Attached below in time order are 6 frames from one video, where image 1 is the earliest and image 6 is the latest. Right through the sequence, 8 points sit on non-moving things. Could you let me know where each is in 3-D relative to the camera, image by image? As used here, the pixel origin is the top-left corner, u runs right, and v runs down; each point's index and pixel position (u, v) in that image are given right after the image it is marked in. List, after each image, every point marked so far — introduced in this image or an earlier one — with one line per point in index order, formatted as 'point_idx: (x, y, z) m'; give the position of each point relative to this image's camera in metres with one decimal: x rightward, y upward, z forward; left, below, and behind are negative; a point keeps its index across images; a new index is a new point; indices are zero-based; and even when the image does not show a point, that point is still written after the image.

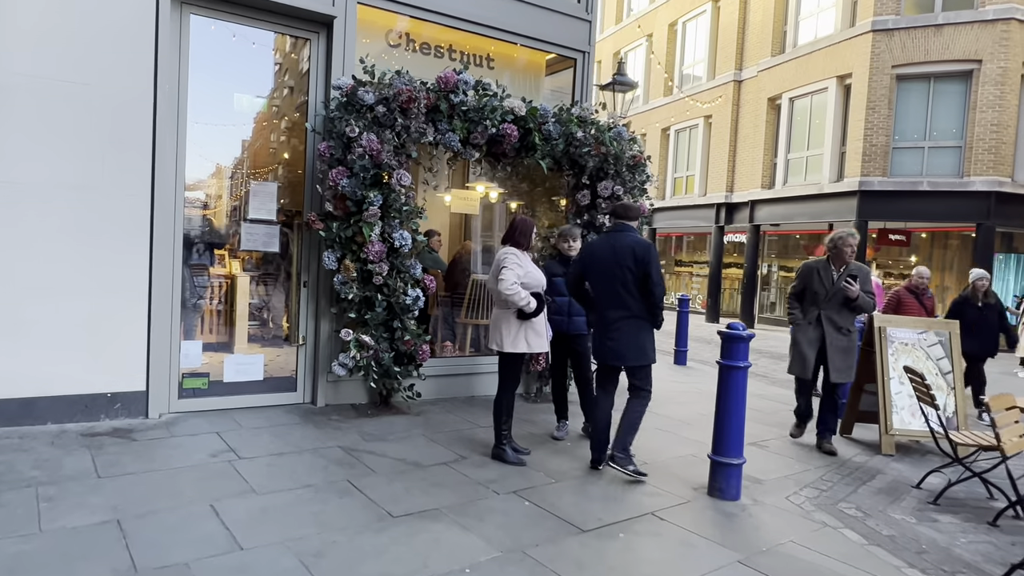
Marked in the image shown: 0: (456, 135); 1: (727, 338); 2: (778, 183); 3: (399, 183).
0: (-0.5, +1.3, +5.6) m
1: (+1.4, -0.3, +4.2) m
2: (+8.0, +3.2, +19.6) m
3: (-0.9, +0.9, +5.3) m
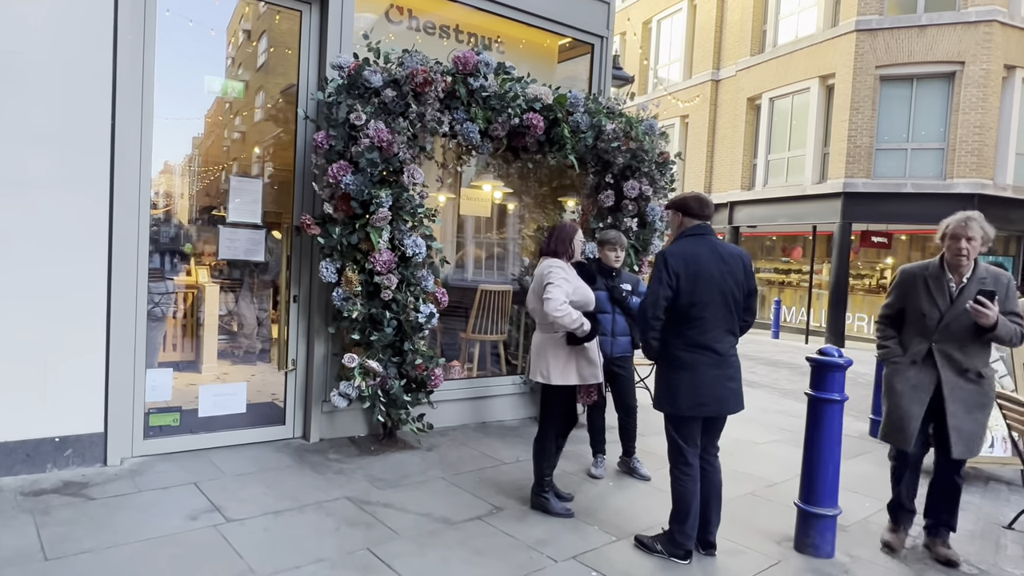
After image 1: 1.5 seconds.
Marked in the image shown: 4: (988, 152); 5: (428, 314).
0: (-0.3, +1.2, +4.8) m
1: (+1.7, -0.4, +3.5) m
2: (+7.3, +3.1, +19.4) m
3: (-0.7, +0.7, +4.5) m
4: (+11.3, +3.3, +15.4) m
5: (-0.6, -0.2, +4.7) m
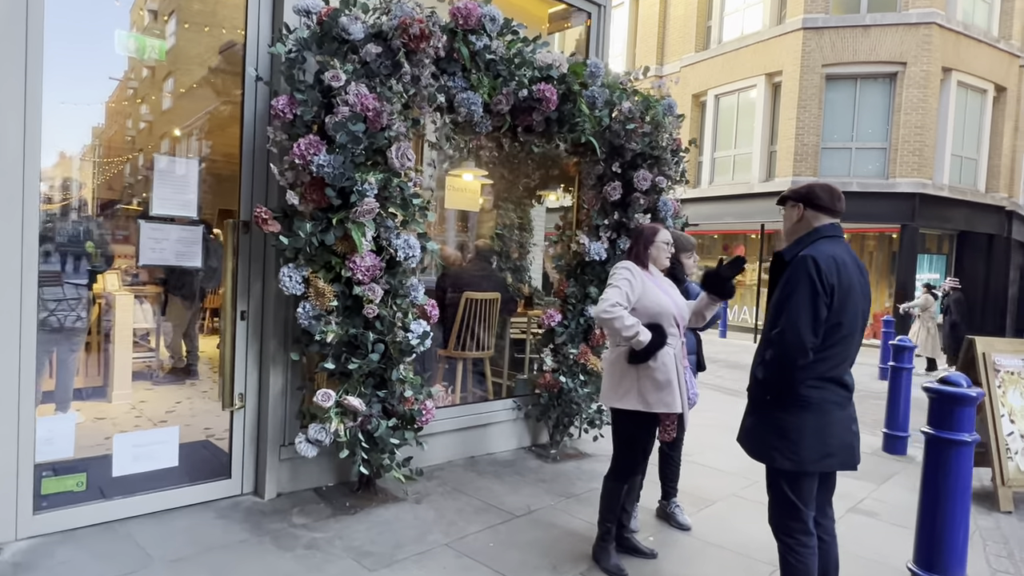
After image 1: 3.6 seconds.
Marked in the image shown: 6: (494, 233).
0: (-0.2, +1.1, +3.8) m
1: (+1.9, -0.5, +2.8) m
2: (+5.7, +3.1, +19.2) m
3: (-0.6, +0.7, +3.5) m
4: (+10.1, +3.3, +15.7) m
5: (-0.5, -0.3, +3.7) m
6: (-0.1, +0.5, +5.5) m
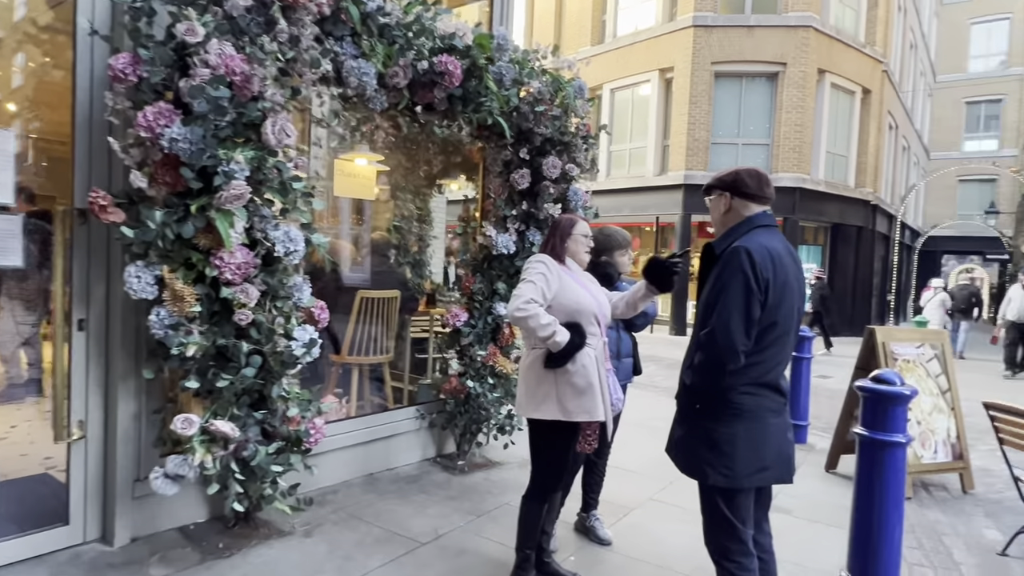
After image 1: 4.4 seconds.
0: (-0.7, +1.1, +3.3) m
1: (+1.5, -0.5, +2.7) m
2: (+2.6, +3.4, +19.4) m
3: (-1.0, +0.7, +2.9) m
4: (+7.6, +3.6, +16.6) m
5: (-1.0, -0.3, +3.2) m
6: (-0.9, +0.5, +5.0) m
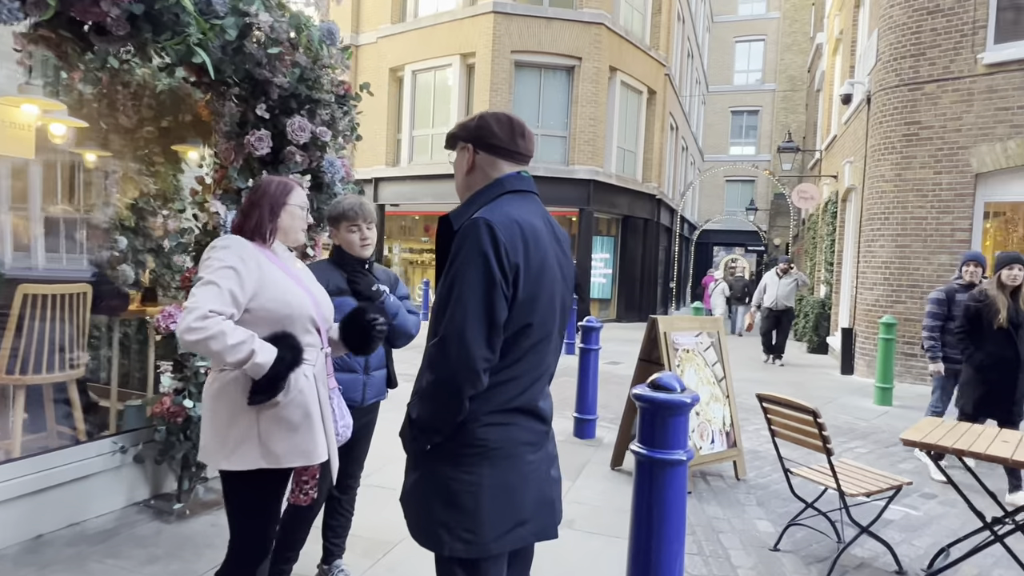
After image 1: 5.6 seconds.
0: (-1.8, +1.2, +2.2) m
1: (+0.5, -0.4, +2.2) m
2: (-3.2, +3.7, +18.5) m
3: (-2.0, +0.7, +1.7) m
4: (+2.3, +3.9, +17.2) m
5: (-2.0, -0.2, +2.0) m
6: (-2.4, +0.5, +3.8) m
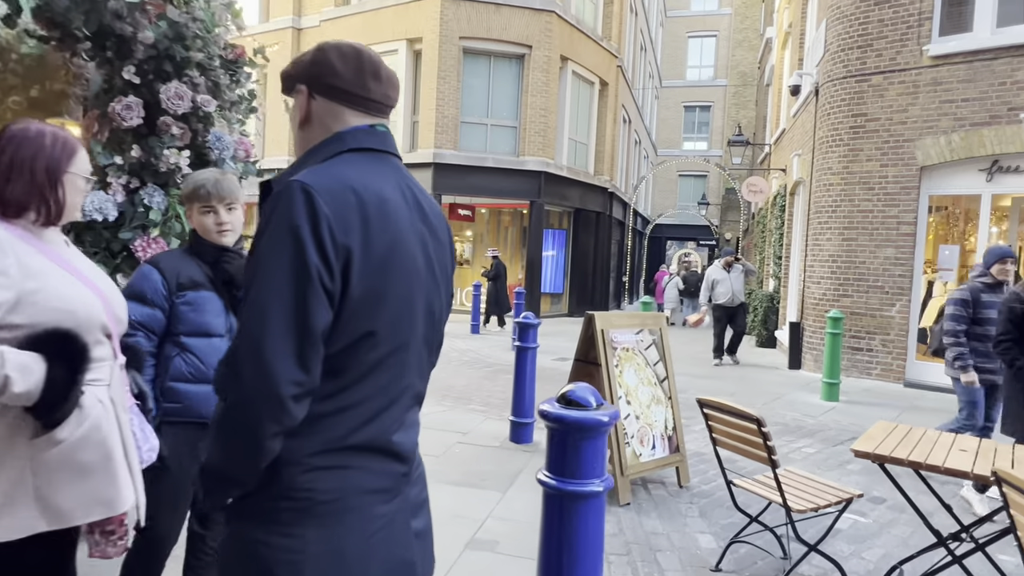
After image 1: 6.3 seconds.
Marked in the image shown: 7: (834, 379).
0: (-2.2, +1.2, +1.6) m
1: (+0.2, -0.4, +1.8) m
2: (-4.6, +3.8, +17.8) m
3: (-2.3, +0.7, +1.1) m
4: (+1.0, +4.0, +16.9) m
5: (-2.4, -0.2, +1.4) m
6: (-2.9, +0.6, +3.2) m
7: (+4.0, -1.1, +8.1) m
